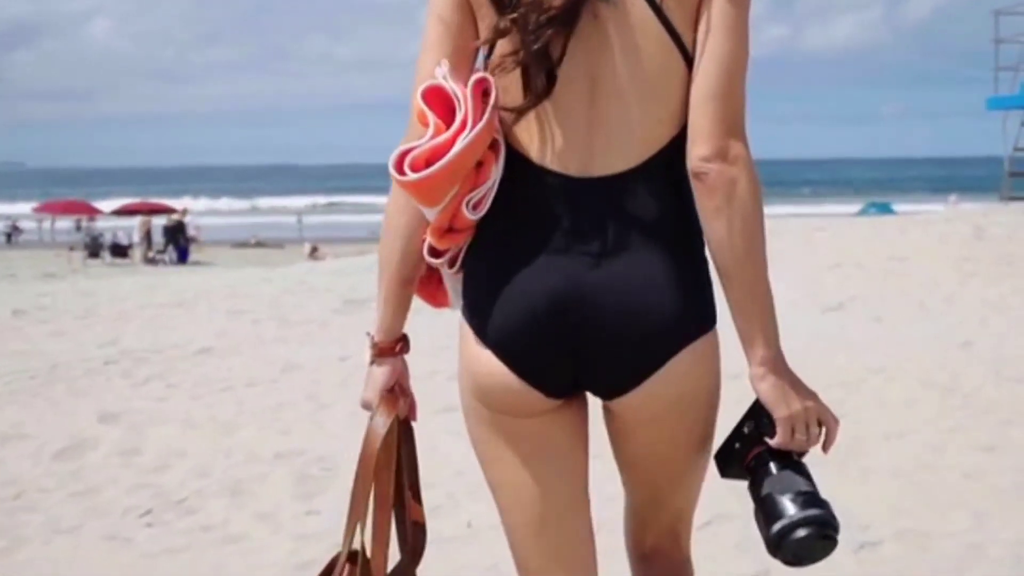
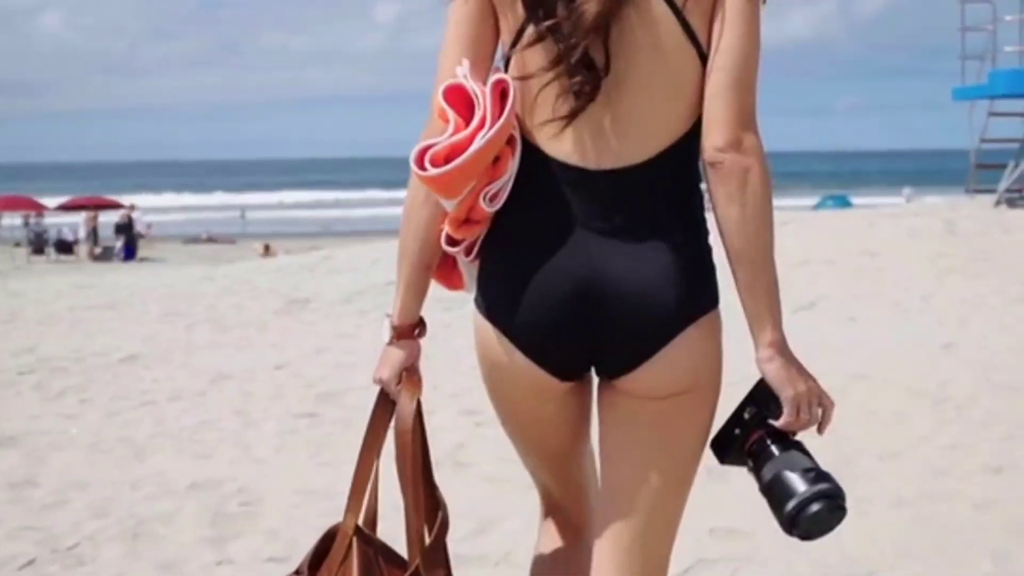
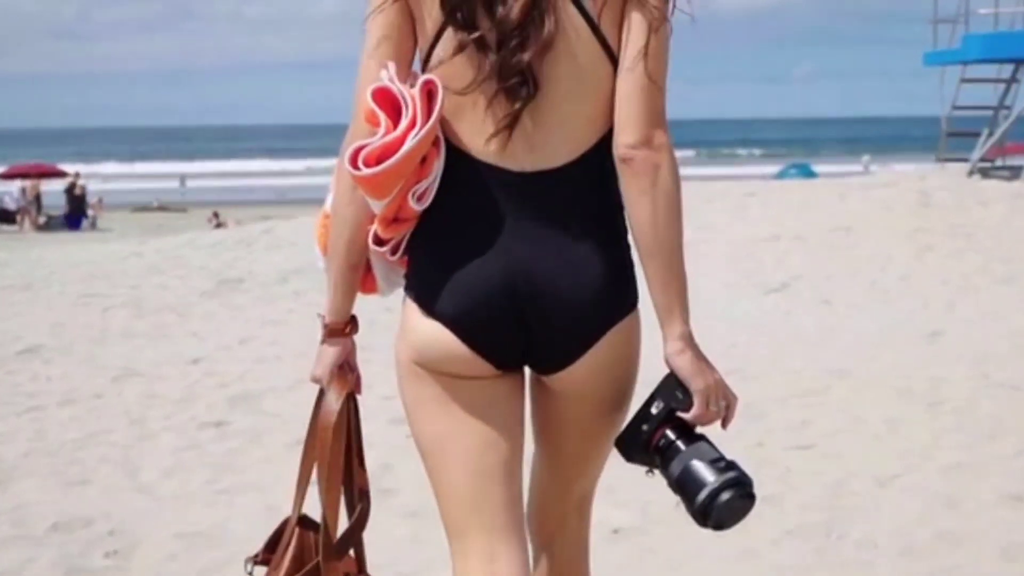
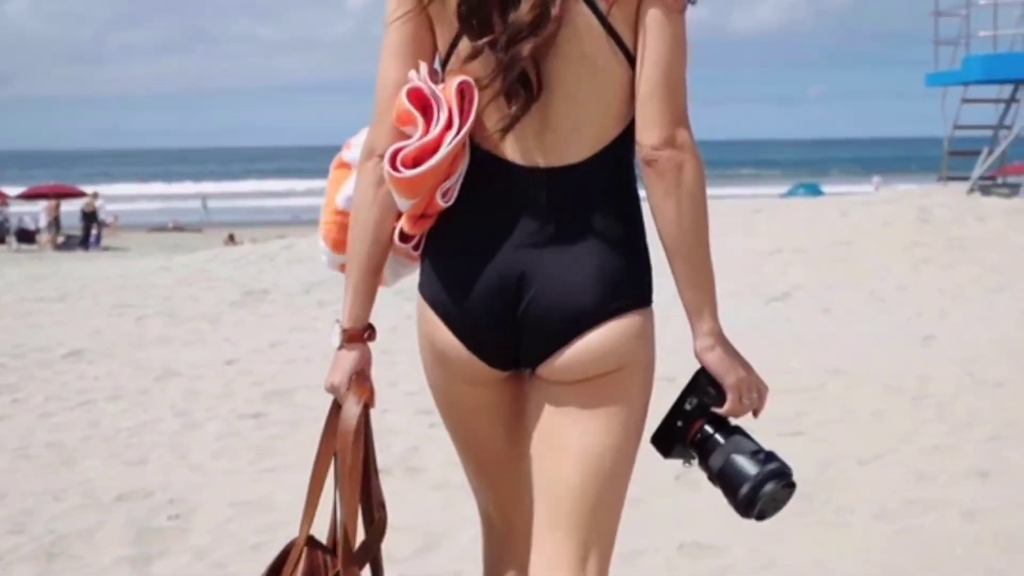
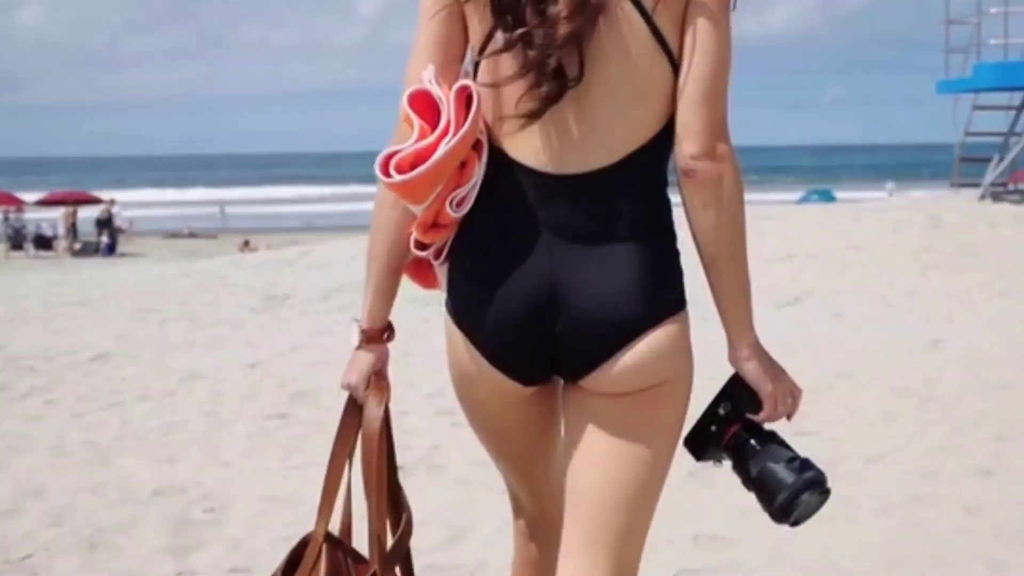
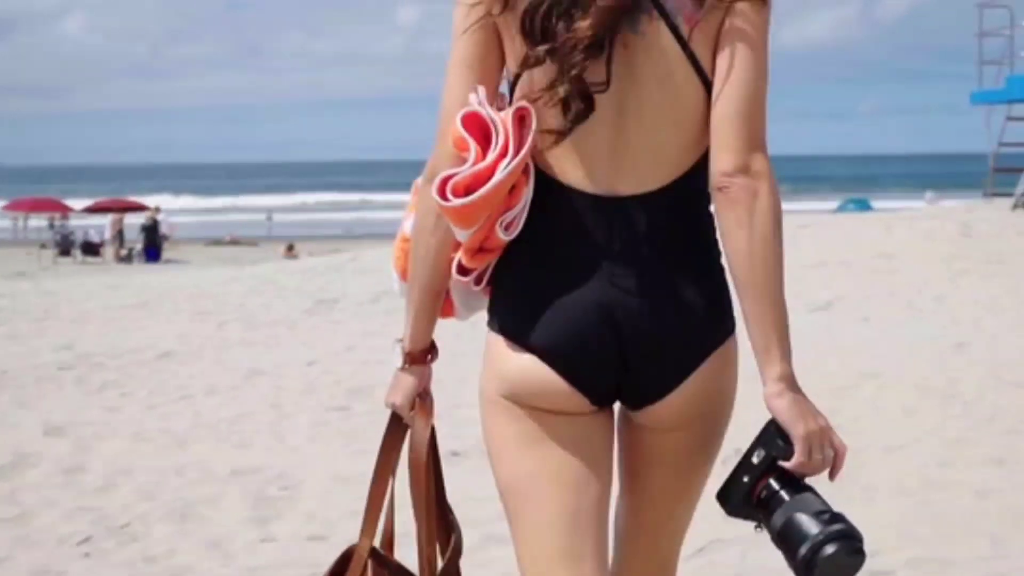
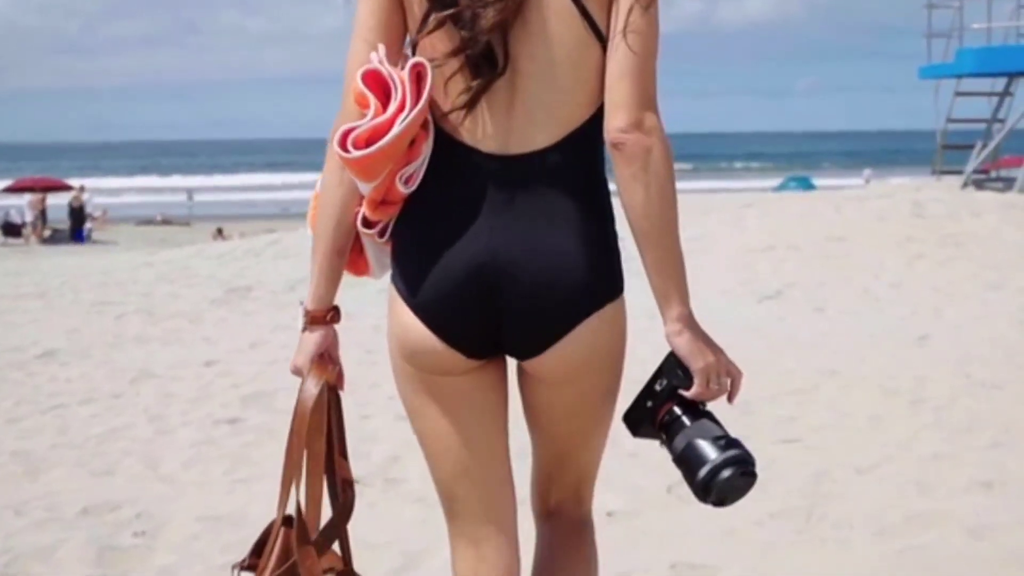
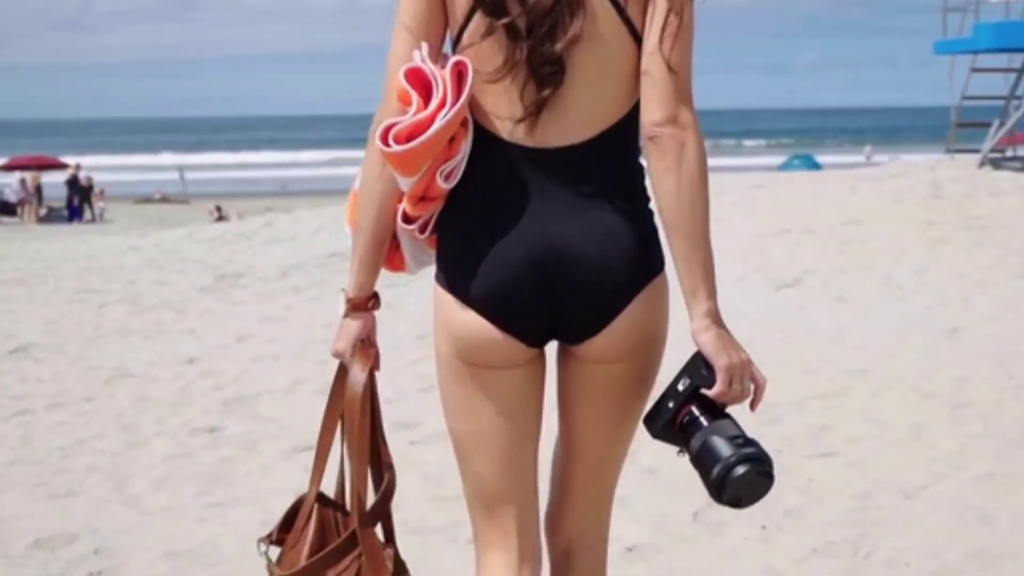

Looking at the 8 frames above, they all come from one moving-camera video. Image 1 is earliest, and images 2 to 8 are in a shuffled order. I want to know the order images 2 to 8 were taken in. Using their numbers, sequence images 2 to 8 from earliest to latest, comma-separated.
6, 2, 5, 4, 7, 3, 8
